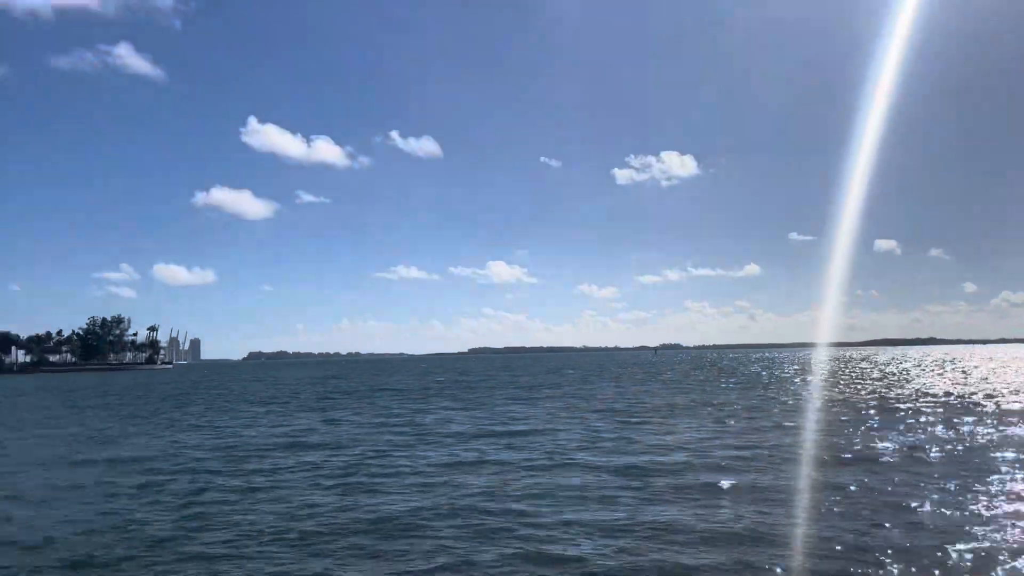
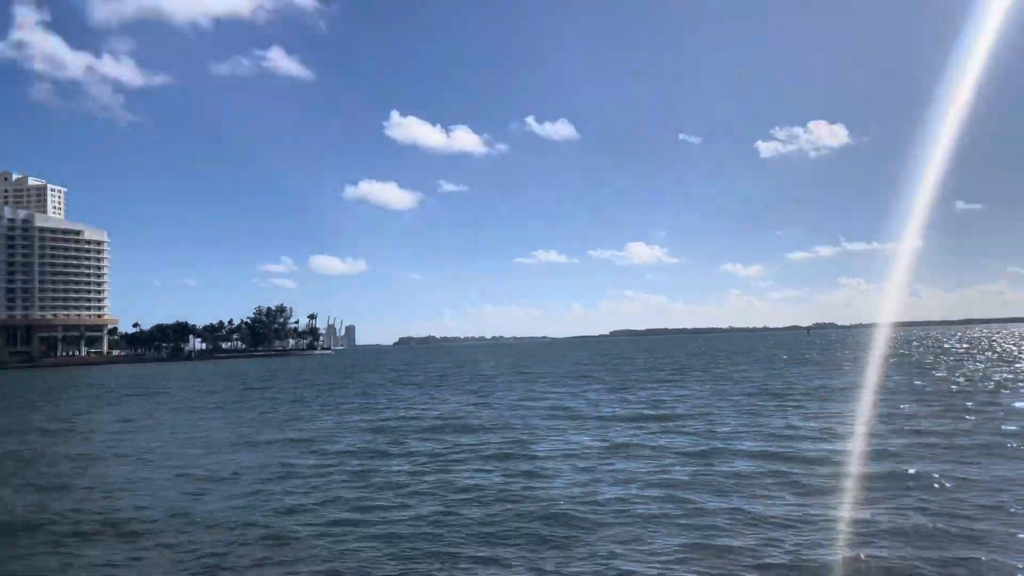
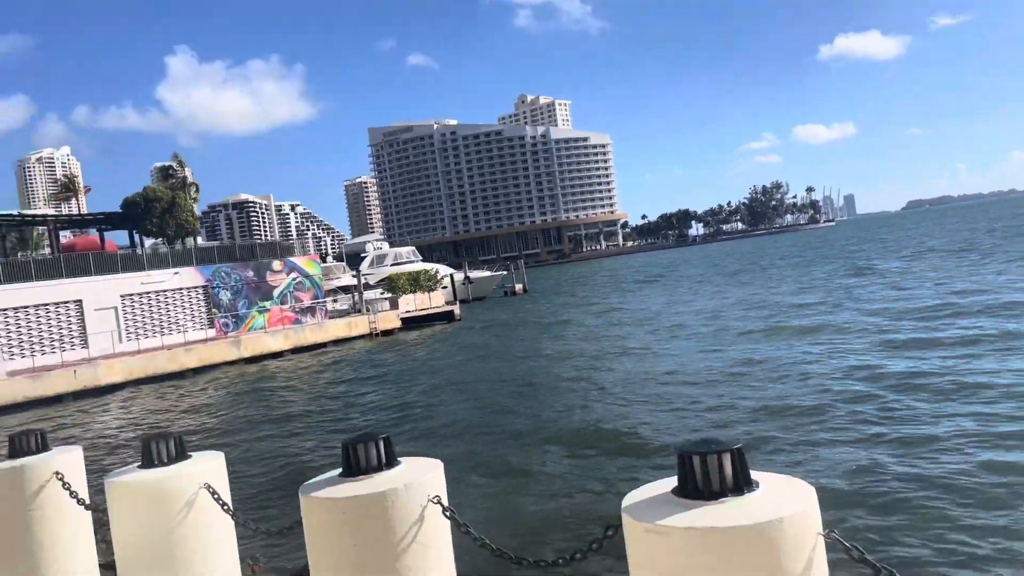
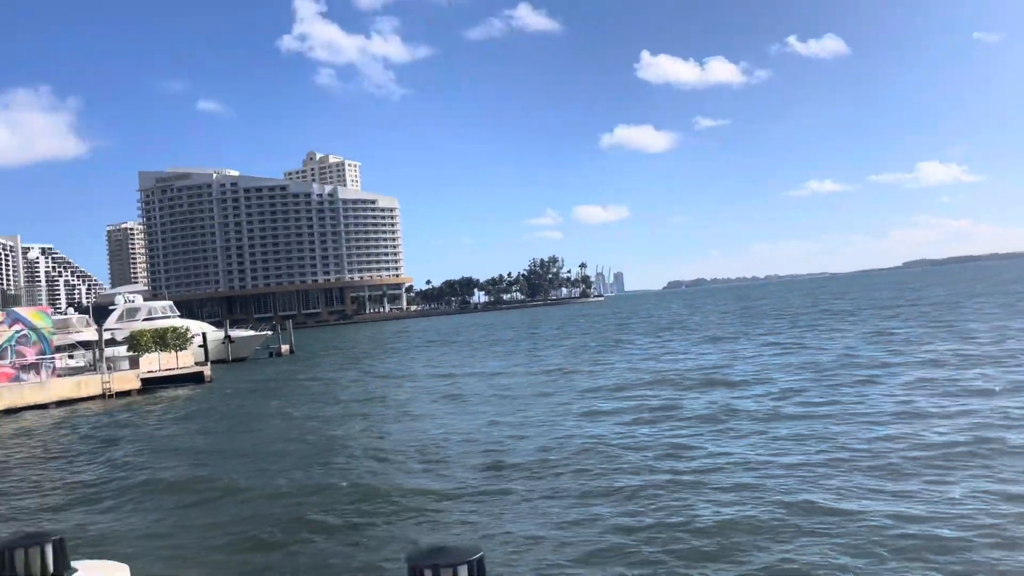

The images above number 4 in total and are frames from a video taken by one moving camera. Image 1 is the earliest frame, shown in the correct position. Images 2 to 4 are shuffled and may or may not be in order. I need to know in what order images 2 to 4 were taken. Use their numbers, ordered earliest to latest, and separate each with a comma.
2, 4, 3
